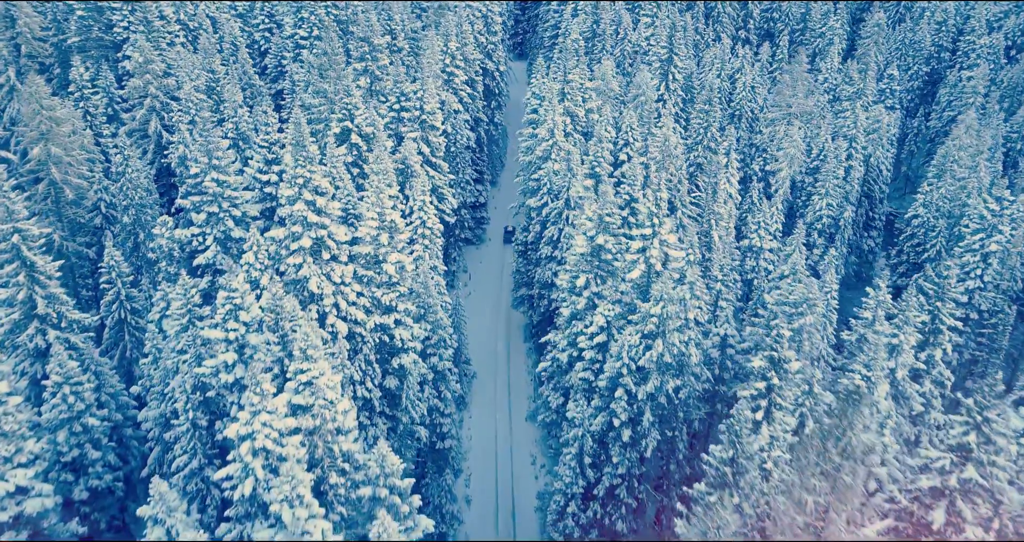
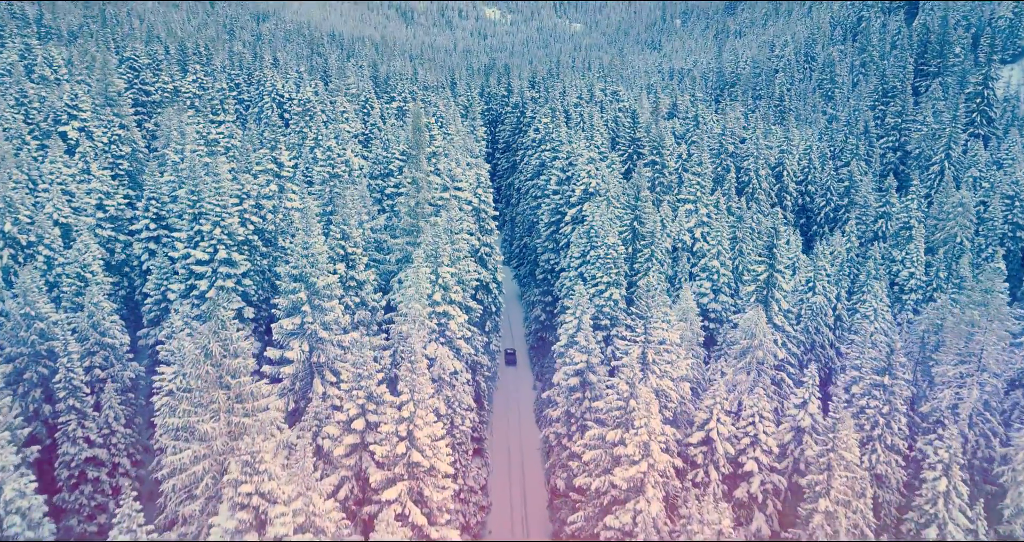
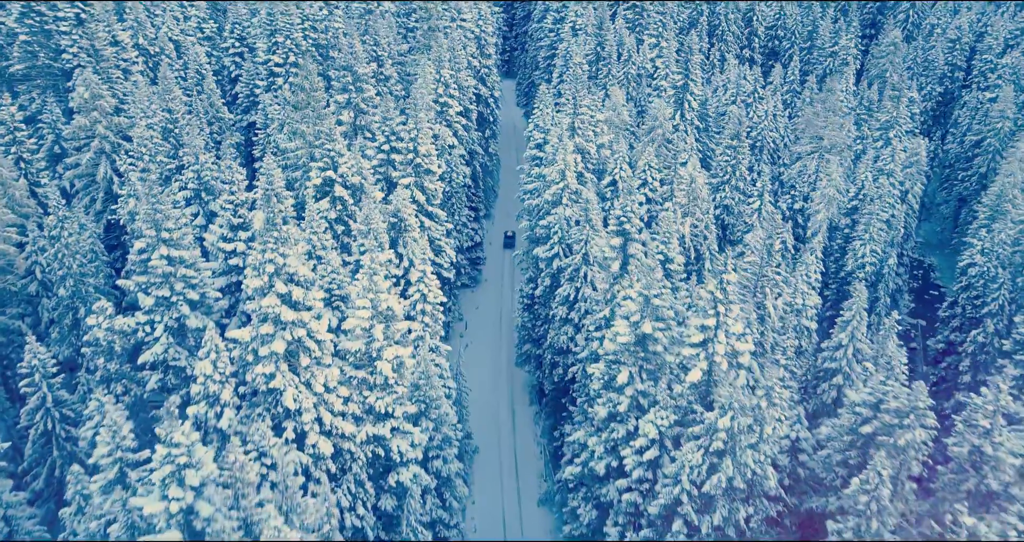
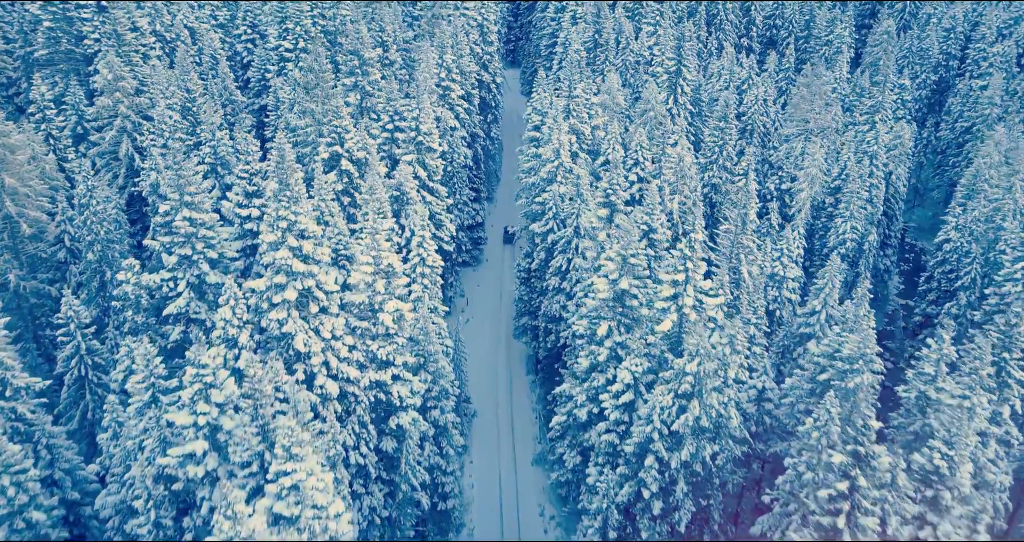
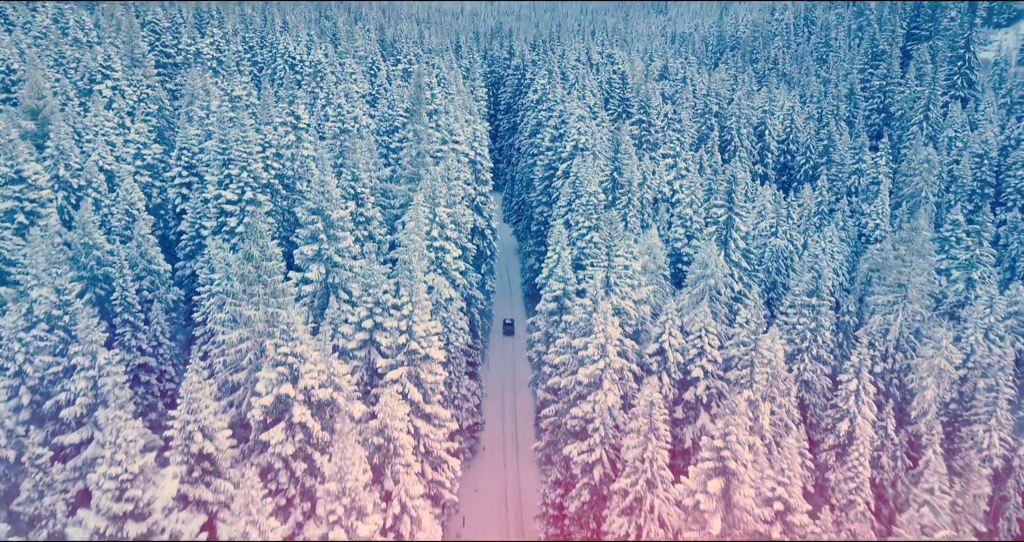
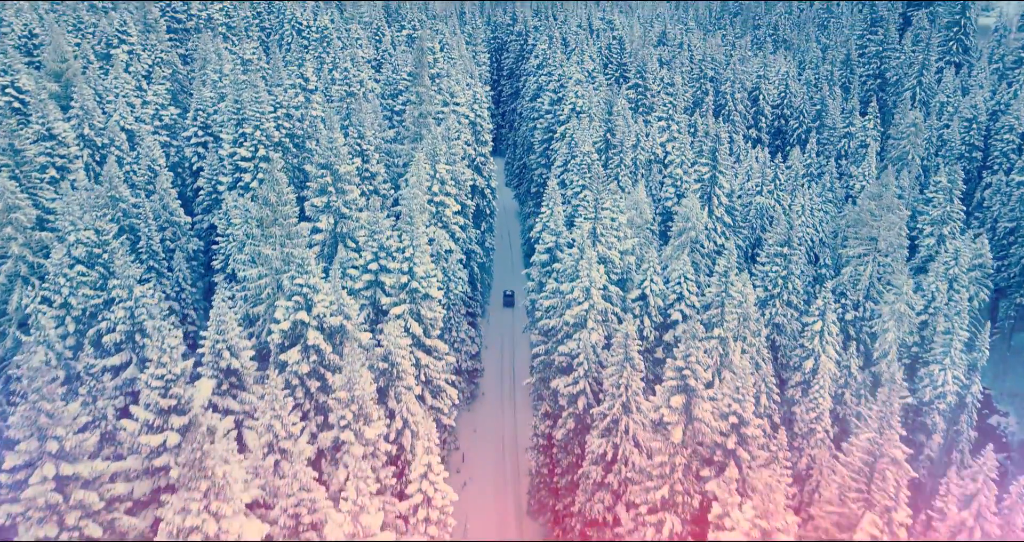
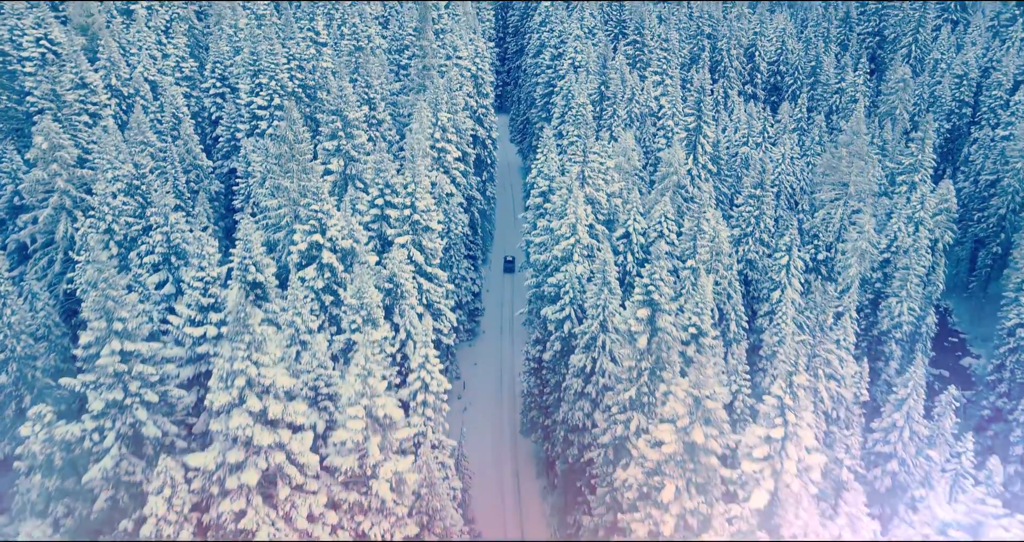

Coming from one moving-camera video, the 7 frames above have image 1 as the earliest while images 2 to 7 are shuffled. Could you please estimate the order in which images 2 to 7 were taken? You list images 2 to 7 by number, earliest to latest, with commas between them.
4, 3, 7, 6, 5, 2
